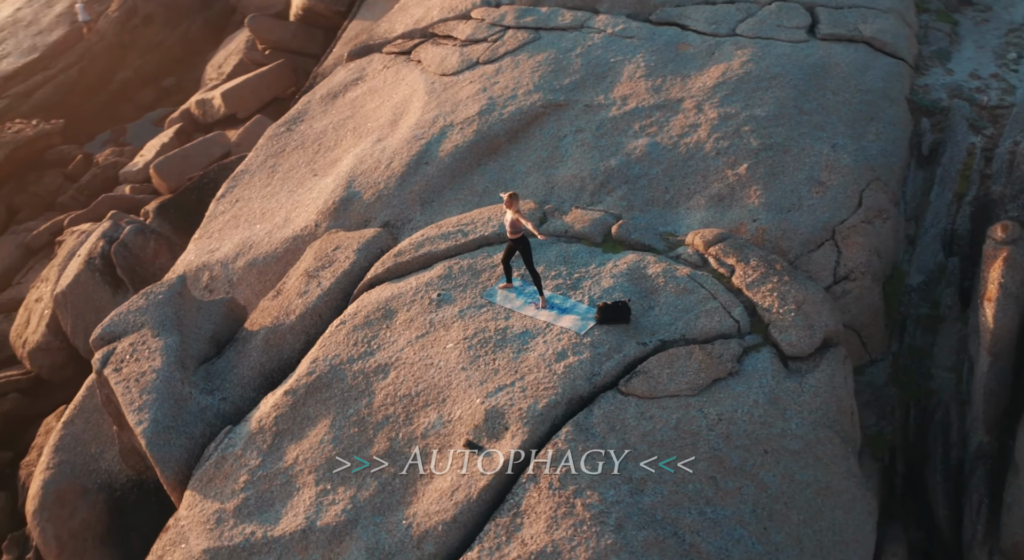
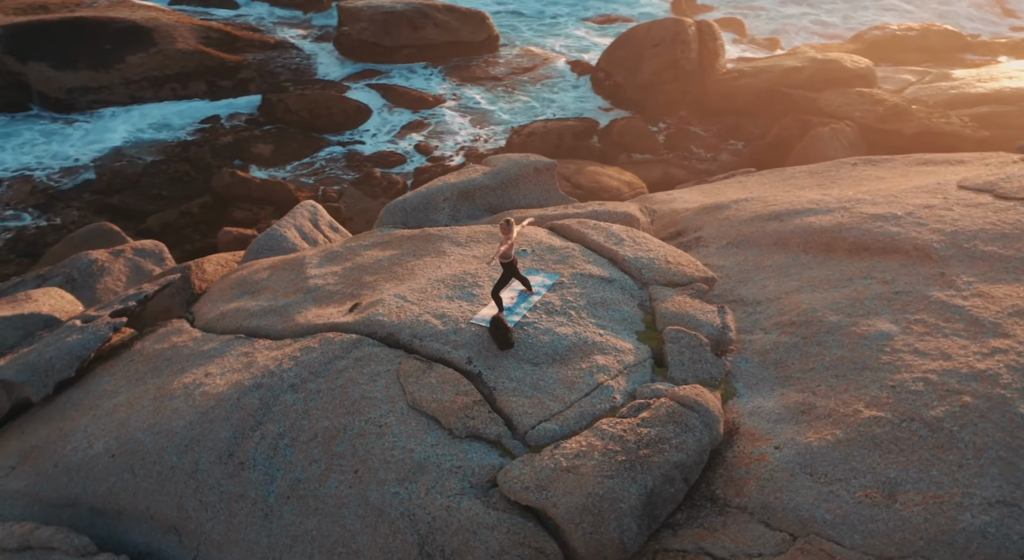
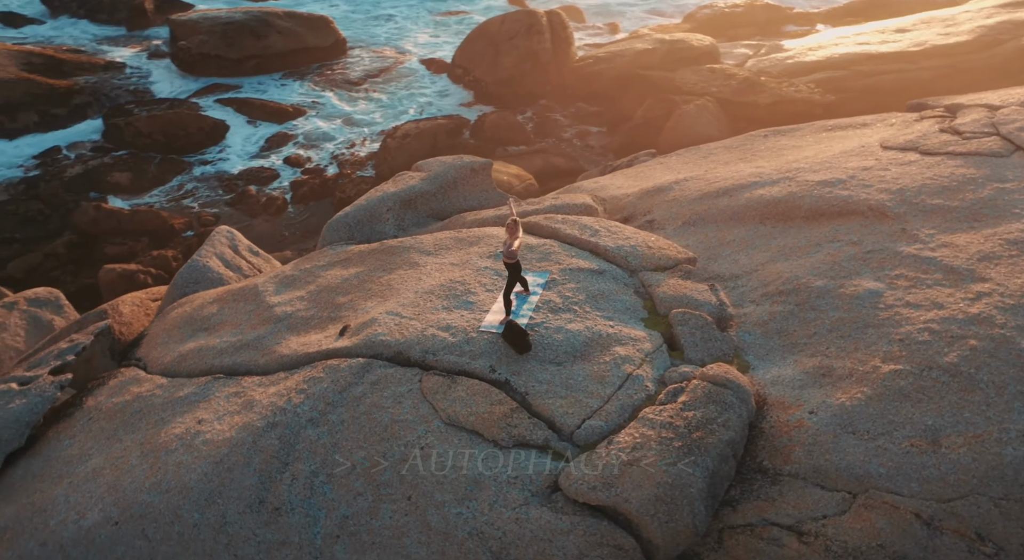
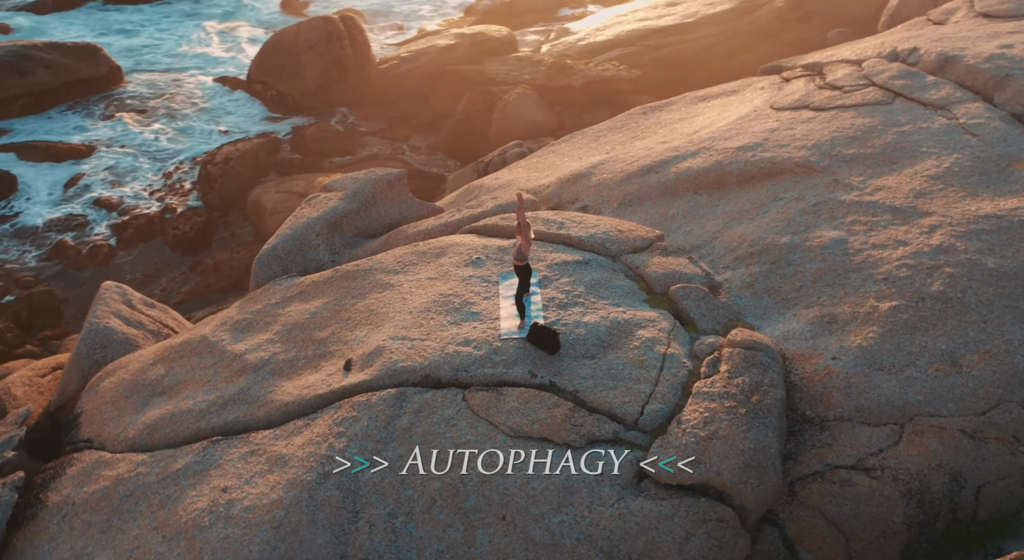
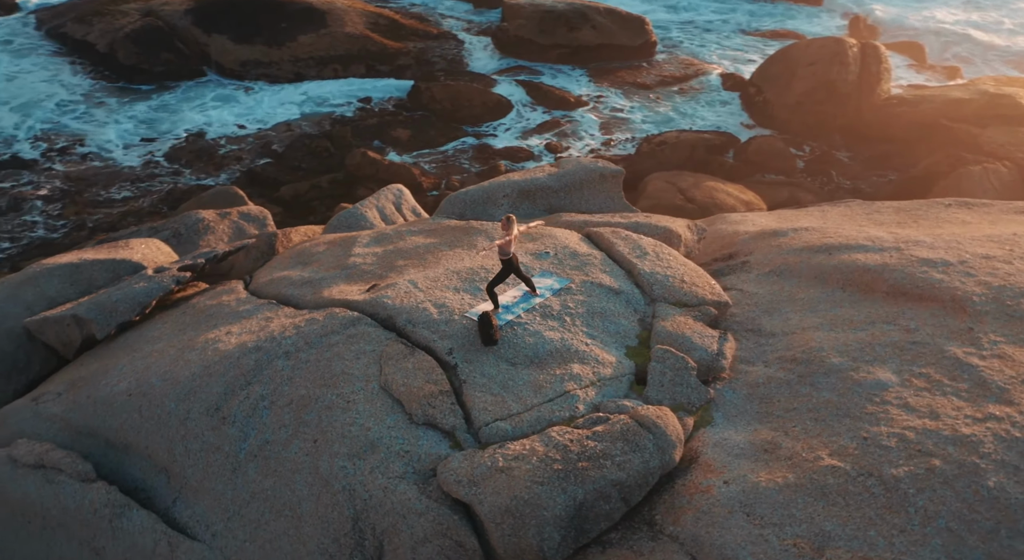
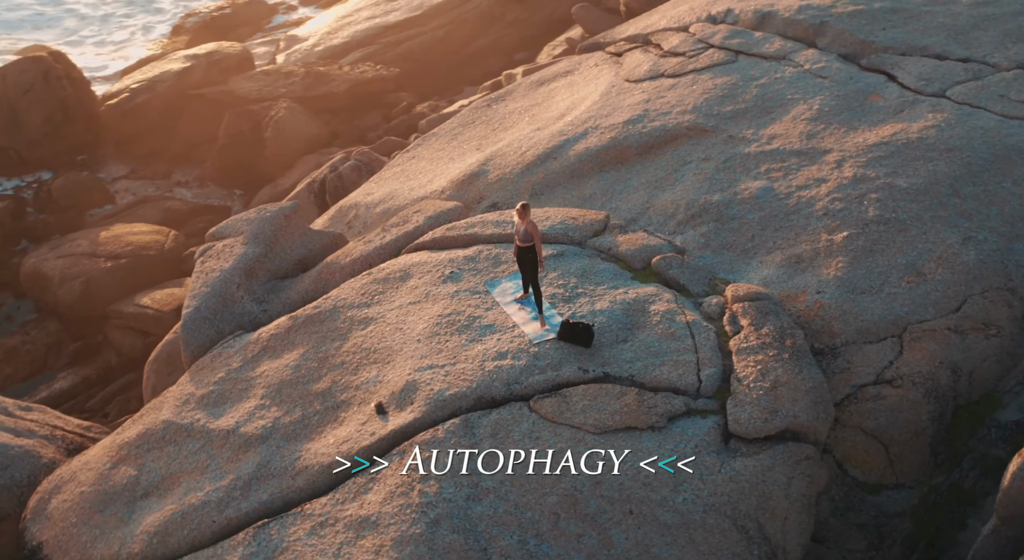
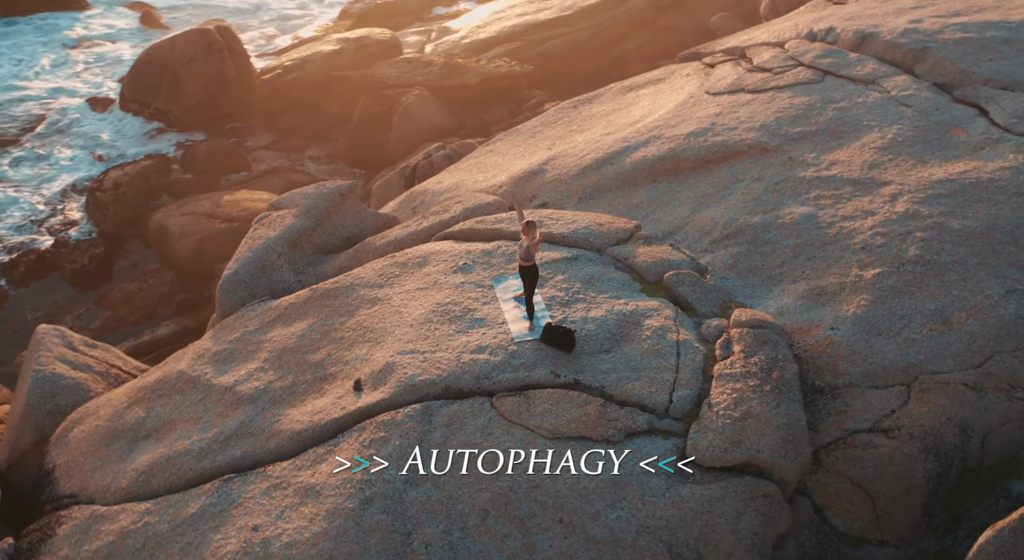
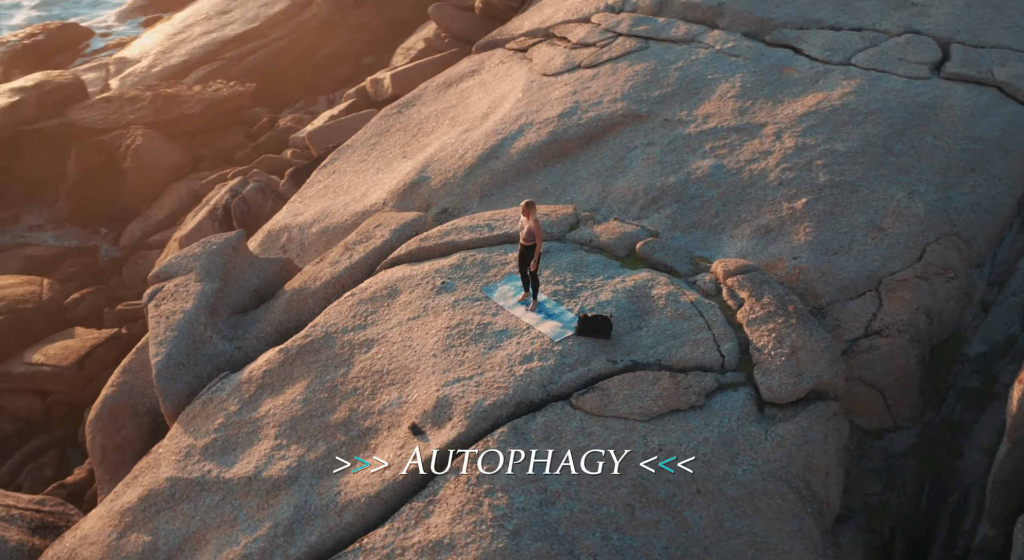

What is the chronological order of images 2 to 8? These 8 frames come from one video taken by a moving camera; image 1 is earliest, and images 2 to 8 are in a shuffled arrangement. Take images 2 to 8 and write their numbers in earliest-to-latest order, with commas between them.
8, 6, 7, 4, 3, 2, 5
